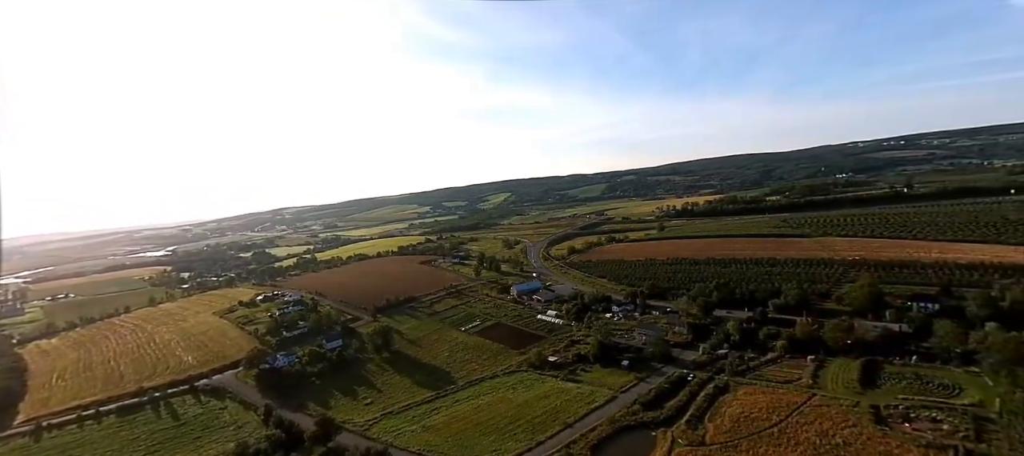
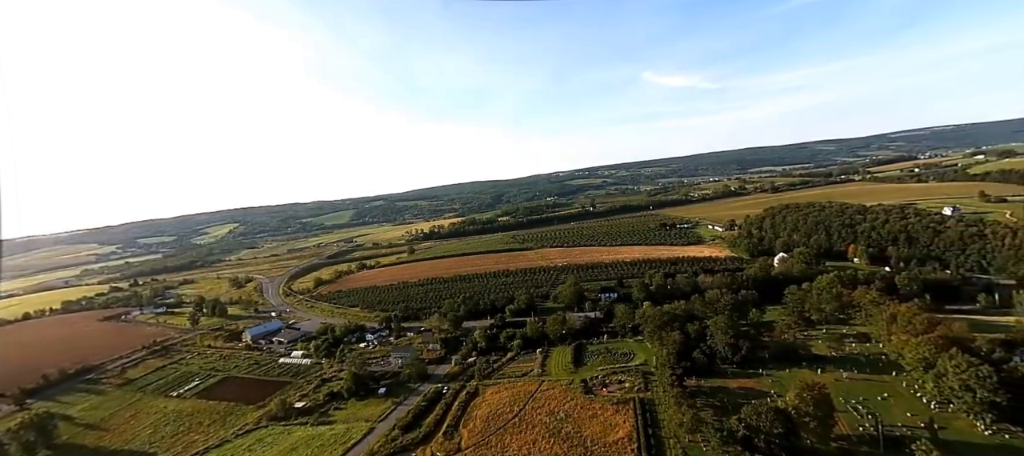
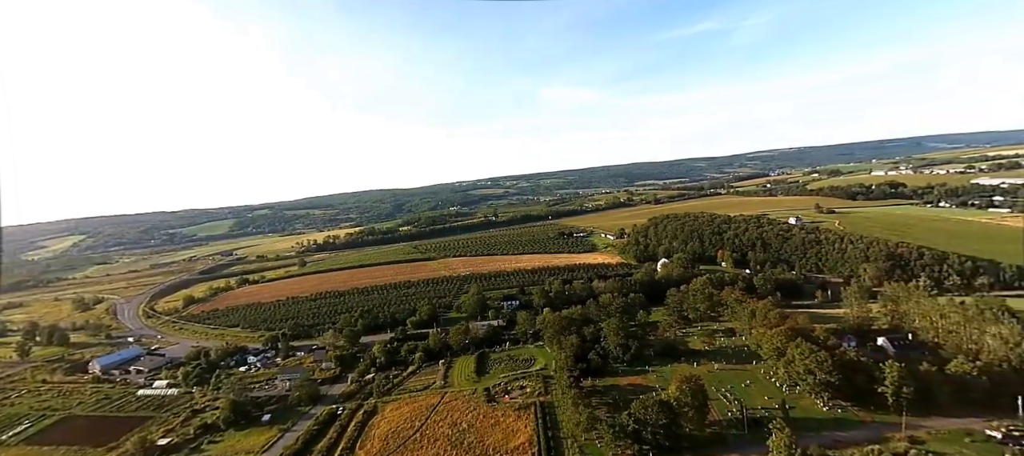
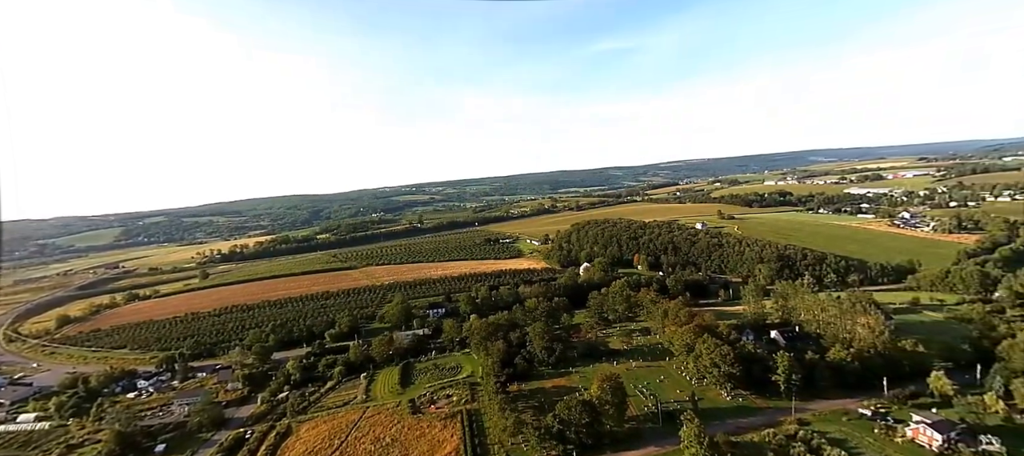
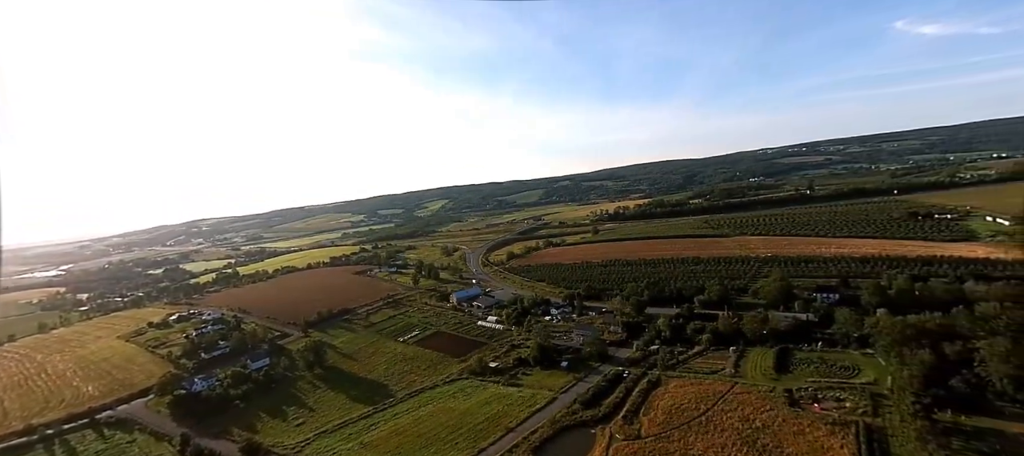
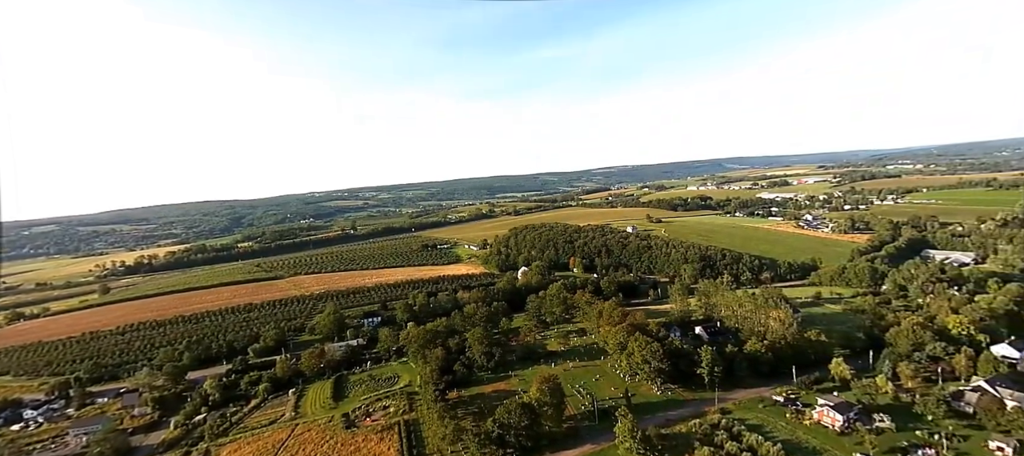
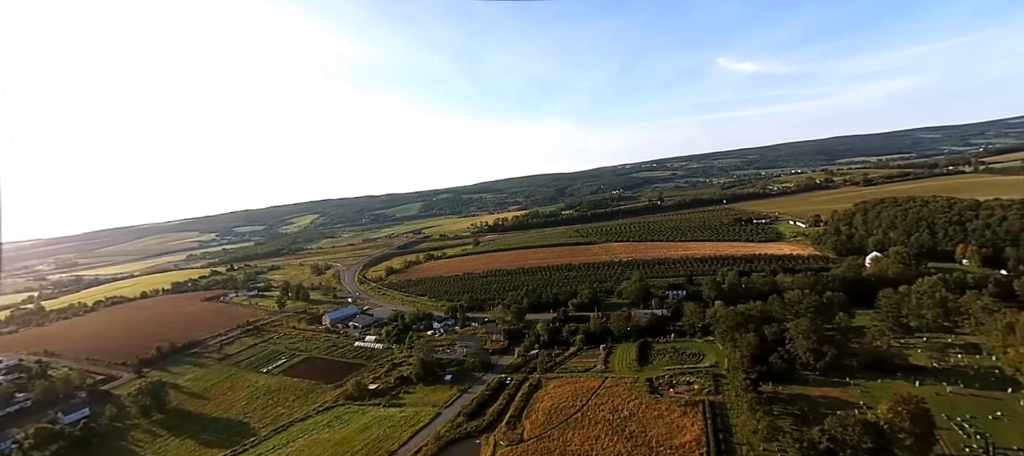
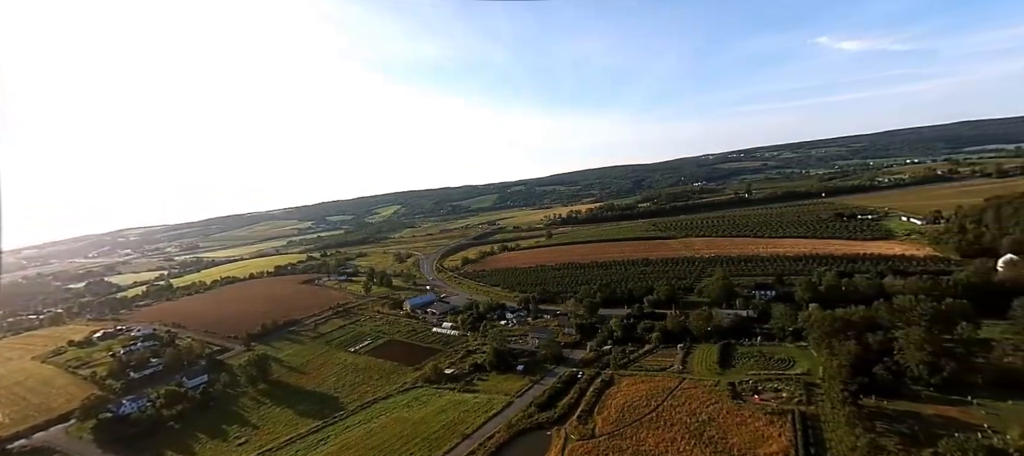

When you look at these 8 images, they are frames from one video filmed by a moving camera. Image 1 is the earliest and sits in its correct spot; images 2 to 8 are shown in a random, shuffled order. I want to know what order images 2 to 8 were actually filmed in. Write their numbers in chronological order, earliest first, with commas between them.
5, 8, 7, 2, 3, 4, 6
